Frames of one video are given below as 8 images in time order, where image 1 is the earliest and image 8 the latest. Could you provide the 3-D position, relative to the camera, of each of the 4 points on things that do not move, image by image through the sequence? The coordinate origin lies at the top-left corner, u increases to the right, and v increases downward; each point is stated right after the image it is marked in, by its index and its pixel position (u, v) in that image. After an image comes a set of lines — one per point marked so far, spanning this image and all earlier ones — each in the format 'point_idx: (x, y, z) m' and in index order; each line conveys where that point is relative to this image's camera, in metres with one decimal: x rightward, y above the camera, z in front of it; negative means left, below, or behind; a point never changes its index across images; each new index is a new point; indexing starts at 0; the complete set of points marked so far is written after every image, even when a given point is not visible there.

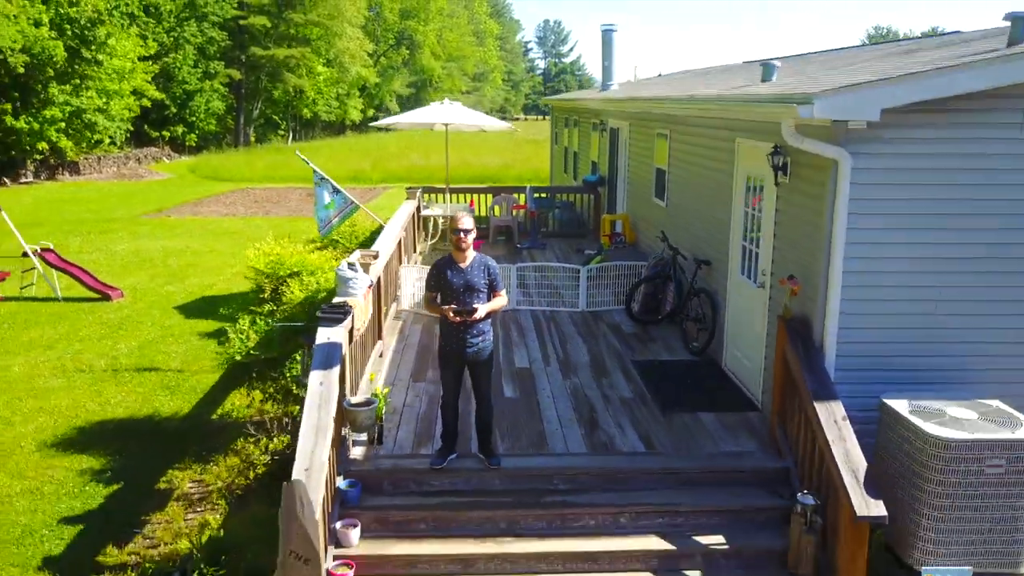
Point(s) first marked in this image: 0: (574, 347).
0: (+0.1, -0.2, +2.4) m
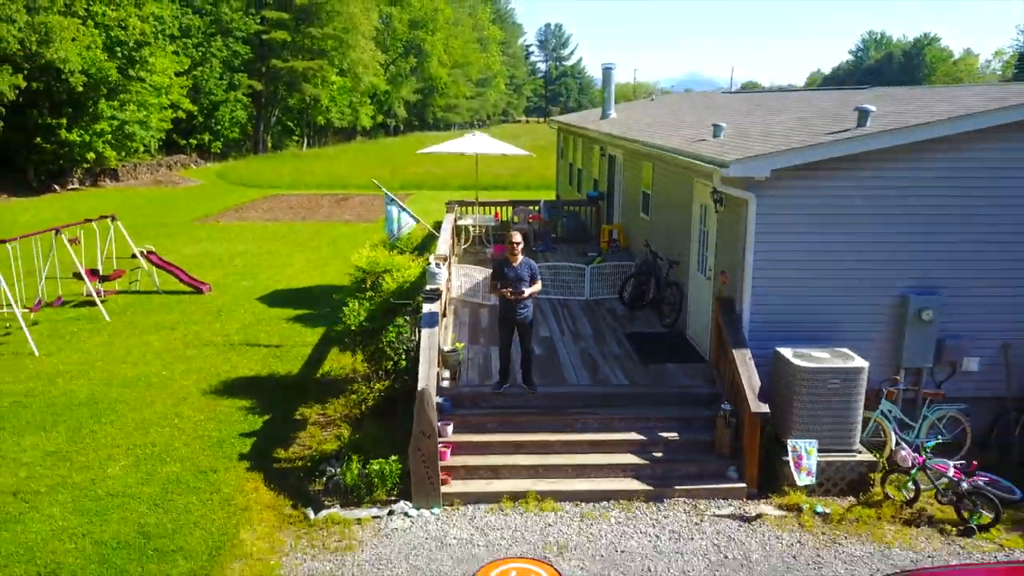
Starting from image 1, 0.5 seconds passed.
0: (+0.2, -0.1, +3.4) m
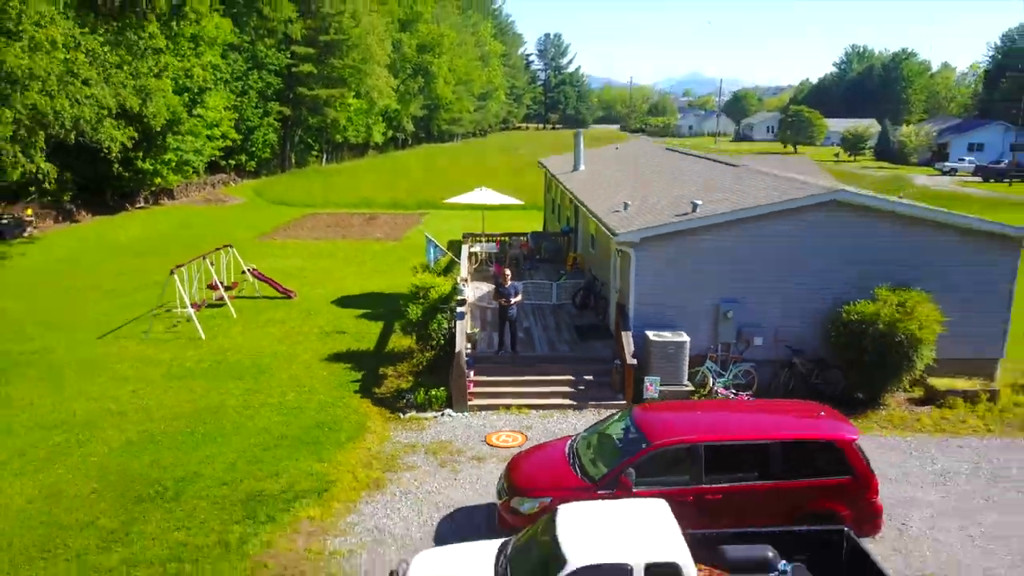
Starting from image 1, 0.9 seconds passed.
0: (+0.2, -0.2, +5.5) m
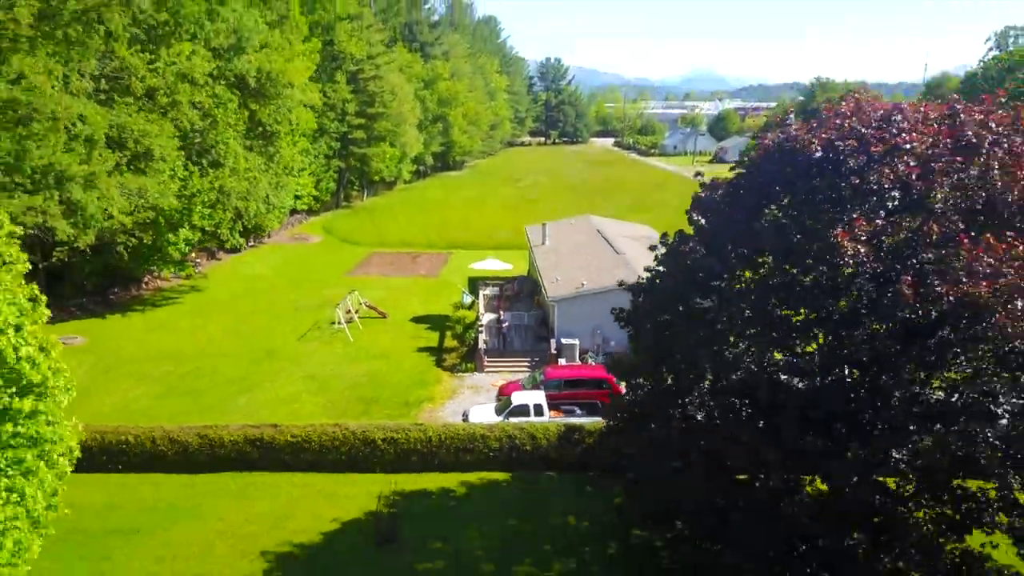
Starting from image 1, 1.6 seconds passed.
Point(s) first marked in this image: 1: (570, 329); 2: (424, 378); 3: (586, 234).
0: (+0.1, -0.6, +11.5) m
1: (+0.7, -0.5, +10.7) m
2: (-1.1, -1.1, +10.4) m
3: (+1.2, +1.0, +14.3) m
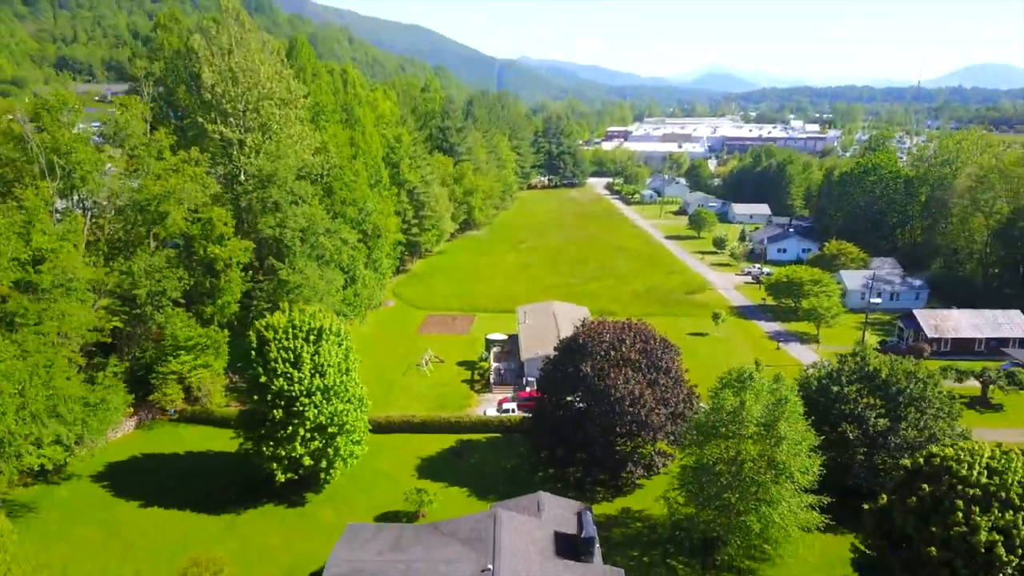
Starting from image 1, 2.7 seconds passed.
0: (-0.1, -2.5, +24.3) m
1: (+0.5, -2.4, +23.4) m
2: (-1.3, -3.0, +23.1) m
3: (+1.1, -0.8, +27.0) m
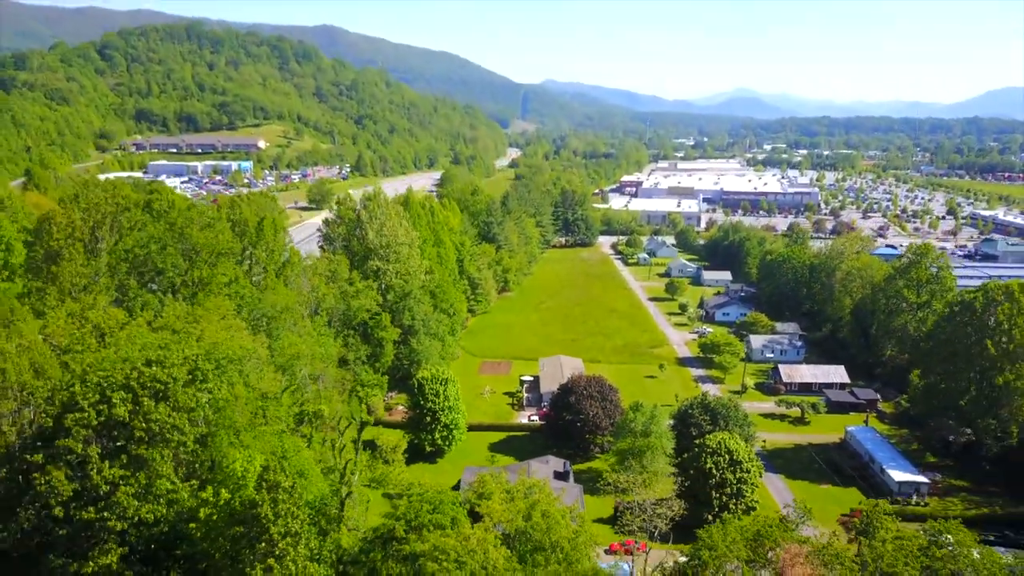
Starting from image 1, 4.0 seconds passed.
0: (+1.2, -5.7, +42.8) m
1: (+1.7, -5.6, +42.0) m
2: (-0.1, -6.2, +41.7) m
3: (+2.4, -4.2, +45.5) m
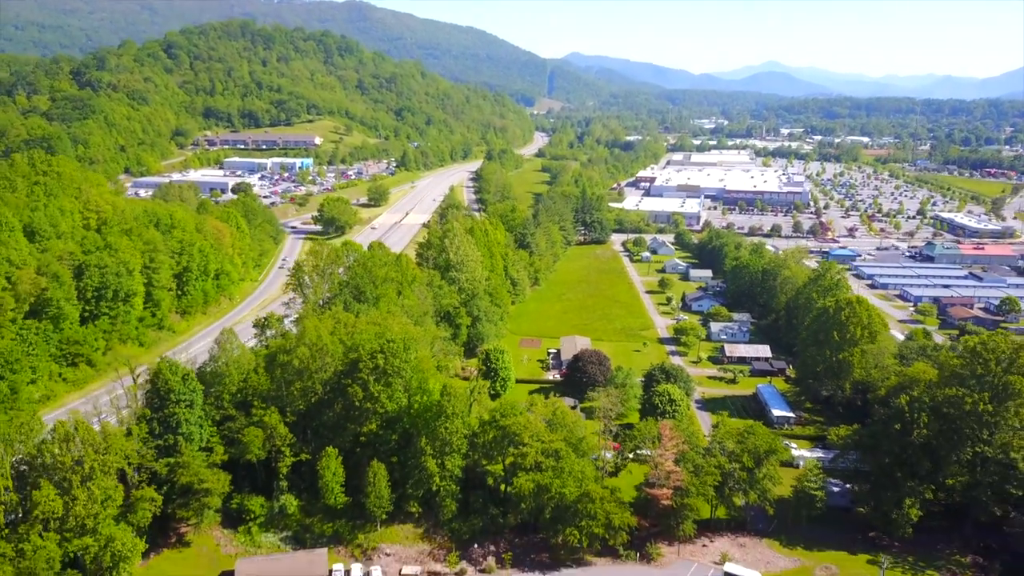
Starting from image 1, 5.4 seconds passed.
0: (+3.5, -6.0, +64.5) m
1: (+4.0, -5.9, +63.6) m
2: (+2.2, -6.4, +63.4) m
3: (+4.8, -4.3, +67.1) m
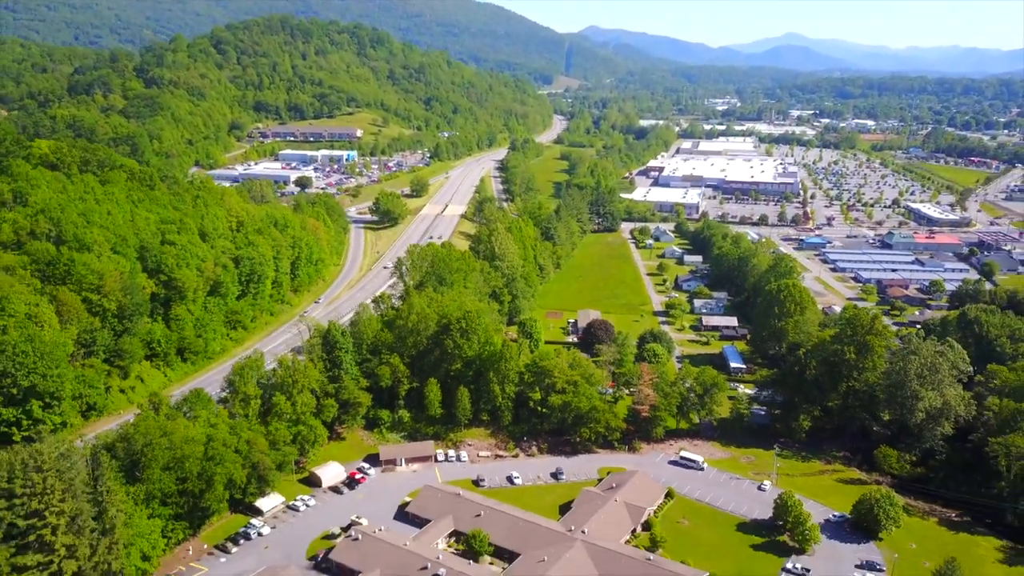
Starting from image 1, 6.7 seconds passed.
0: (+6.5, -4.5, +86.0) m
1: (+7.0, -4.4, +85.1) m
2: (+5.2, -5.0, +85.0) m
3: (+7.9, -2.7, +88.5) m
